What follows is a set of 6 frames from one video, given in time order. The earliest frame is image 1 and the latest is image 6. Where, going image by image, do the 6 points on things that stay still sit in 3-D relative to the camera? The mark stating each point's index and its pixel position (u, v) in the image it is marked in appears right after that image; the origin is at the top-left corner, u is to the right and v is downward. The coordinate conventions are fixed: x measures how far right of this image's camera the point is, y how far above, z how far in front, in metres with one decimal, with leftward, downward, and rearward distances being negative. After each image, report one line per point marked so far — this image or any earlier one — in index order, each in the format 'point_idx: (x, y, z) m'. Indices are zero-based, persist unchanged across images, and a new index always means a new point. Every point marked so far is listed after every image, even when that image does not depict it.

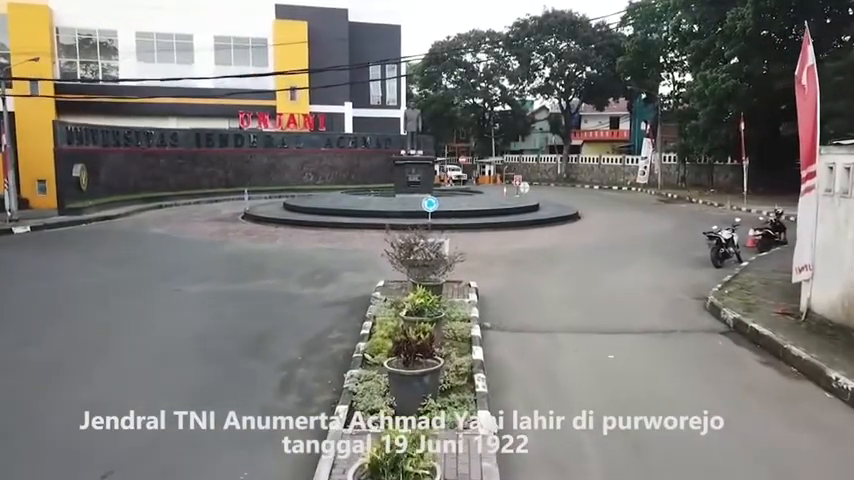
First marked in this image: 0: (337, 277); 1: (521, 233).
0: (-1.4, -0.6, +11.1) m
1: (+2.4, +0.2, +17.0) m
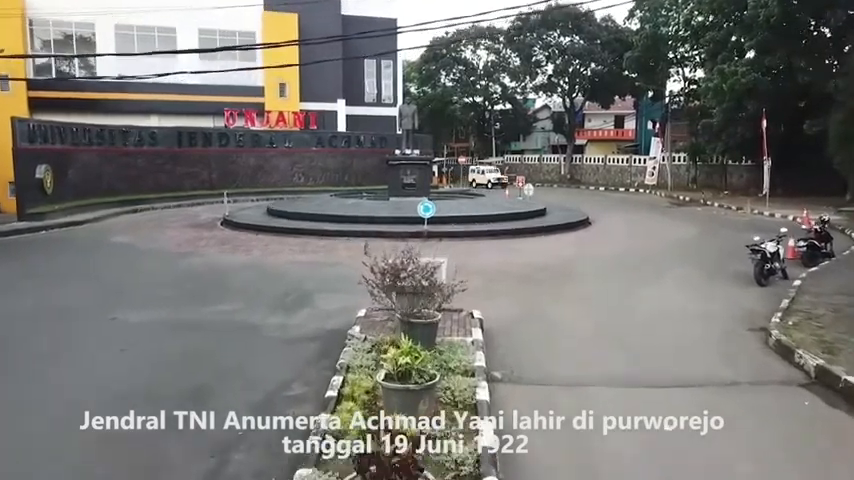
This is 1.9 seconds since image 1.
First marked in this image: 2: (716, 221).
0: (-1.5, -0.8, +9.3) m
1: (+2.3, 0.0, +15.2) m
2: (+8.5, +0.6, +20.0) m
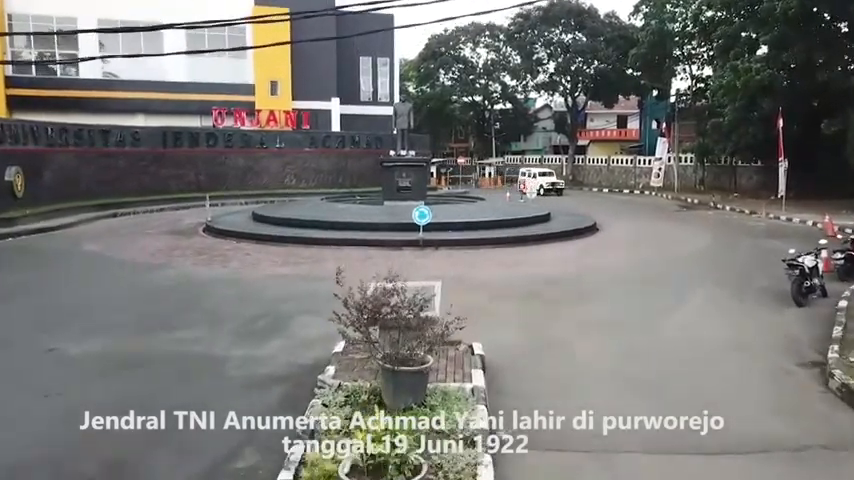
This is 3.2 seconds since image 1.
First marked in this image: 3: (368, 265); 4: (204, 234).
0: (-1.6, -1.0, +8.1) m
1: (+2.2, -0.2, +14.0) m
2: (+8.4, +0.4, +18.8) m
3: (-1.0, -0.4, +12.4) m
4: (-5.5, +0.1, +16.6) m
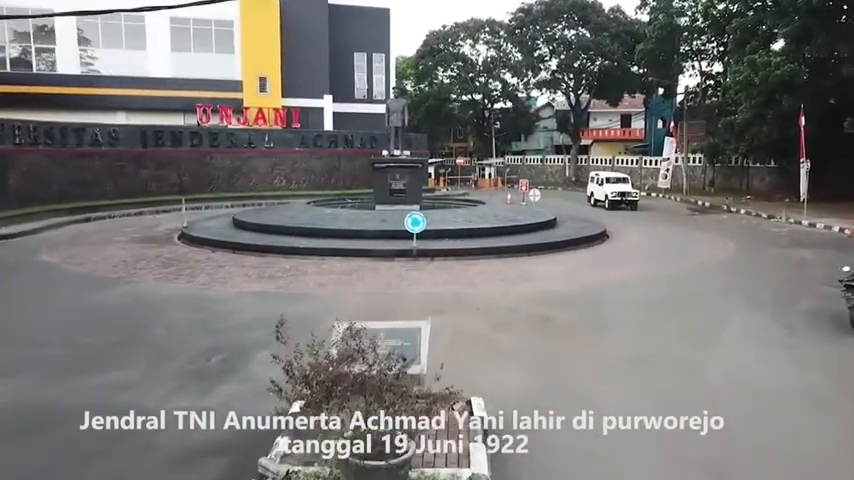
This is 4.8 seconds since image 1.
0: (-1.7, -1.2, +6.7) m
1: (+2.1, -0.4, +12.6) m
2: (+8.3, +0.2, +17.4) m
3: (-1.1, -0.6, +11.0) m
4: (-5.6, 0.0, +15.2) m
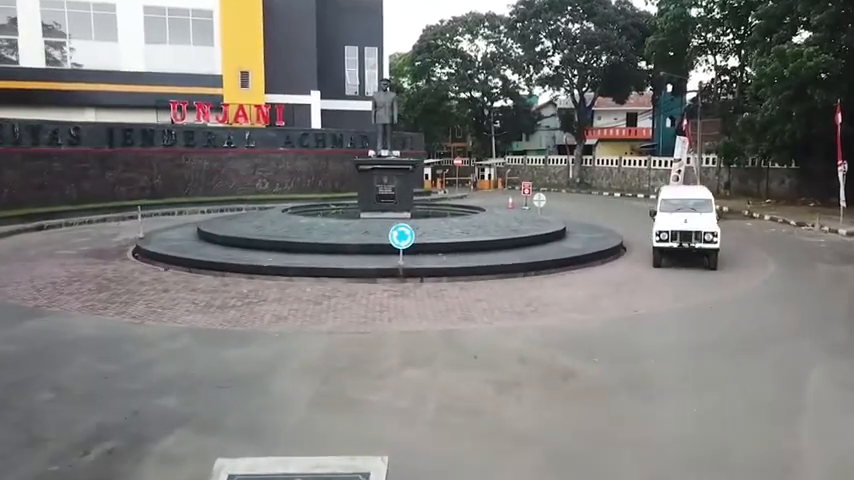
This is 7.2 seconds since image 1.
0: (-1.9, -1.4, +4.7) m
1: (+1.9, -0.7, +10.6) m
2: (+8.1, -0.1, +15.4) m
3: (-1.3, -0.9, +8.9) m
4: (-5.8, -0.3, +13.2) m
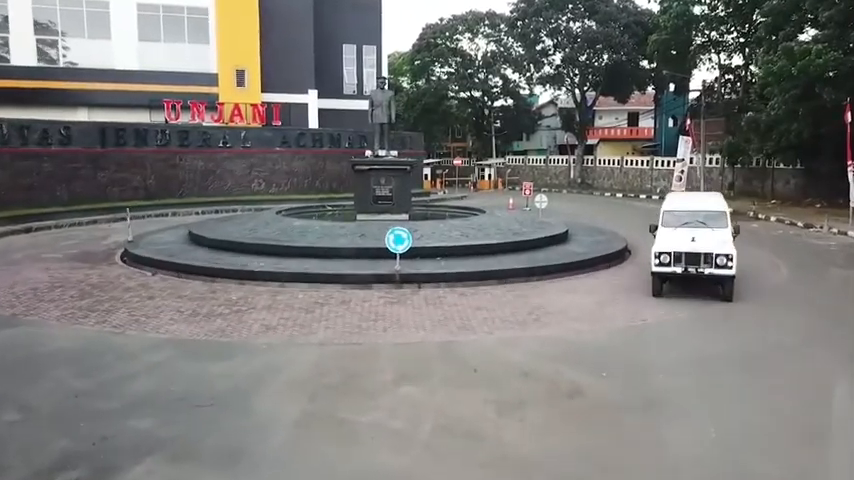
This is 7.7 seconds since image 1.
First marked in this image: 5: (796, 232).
0: (-1.9, -1.5, +4.2) m
1: (+1.9, -0.7, +10.1) m
2: (+8.1, -0.1, +15.0) m
3: (-1.4, -0.9, +8.5) m
4: (-5.8, -0.4, +12.7) m
5: (+9.6, +0.2, +17.6) m
